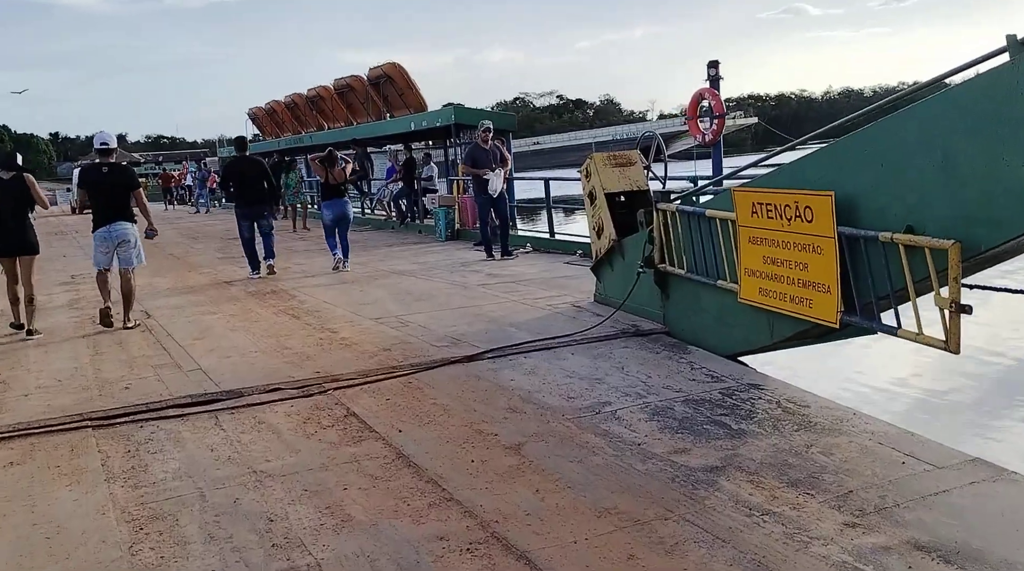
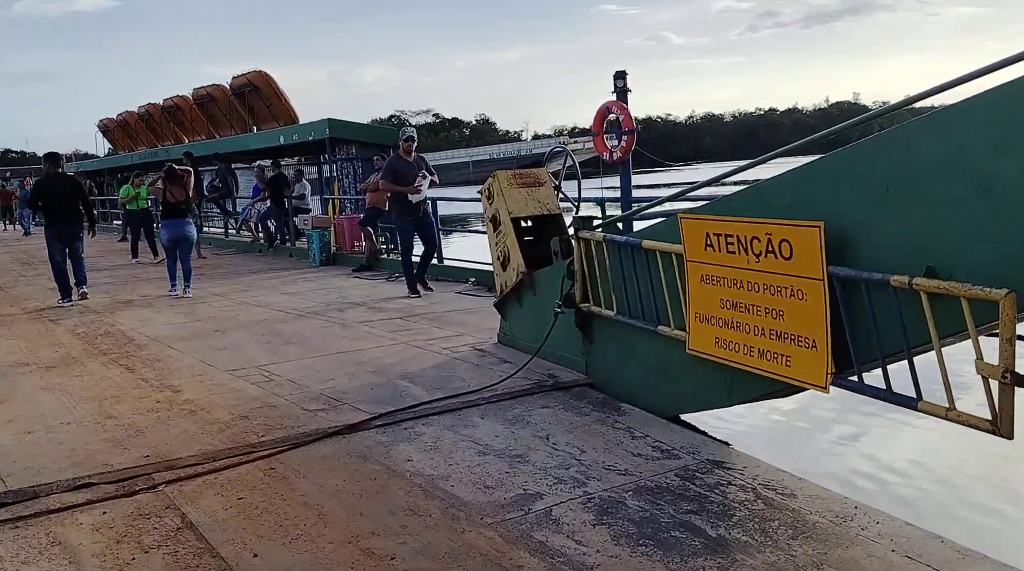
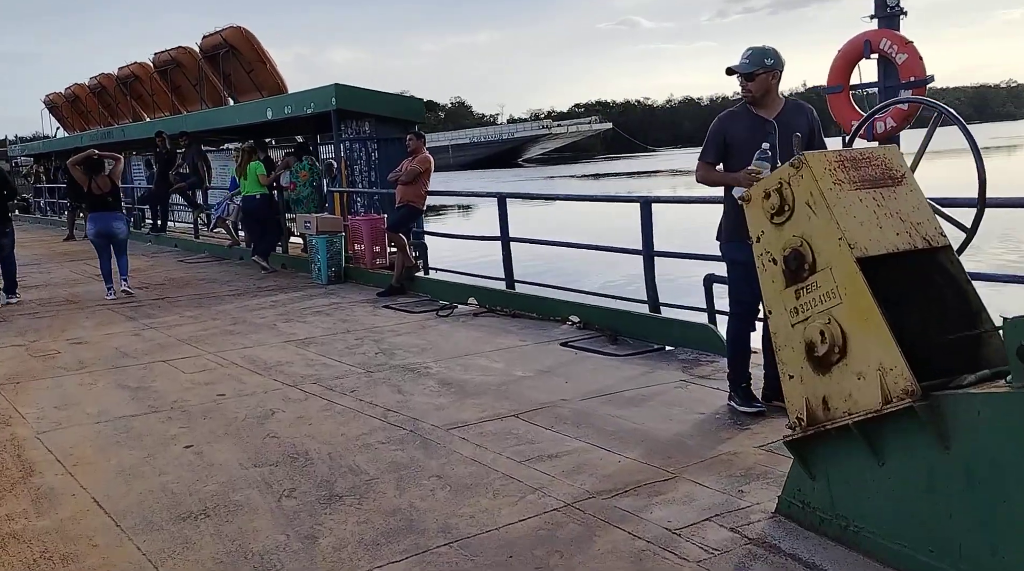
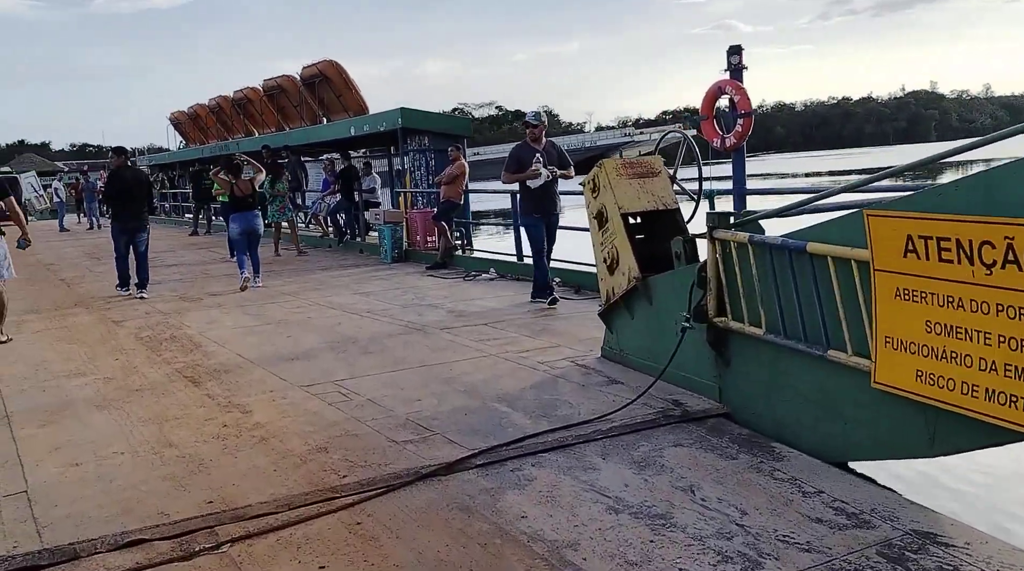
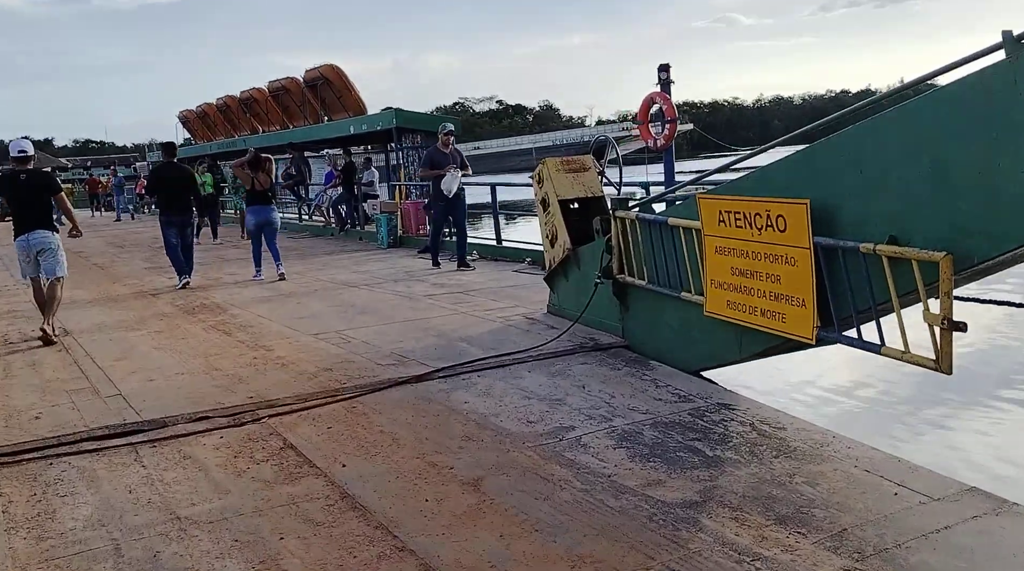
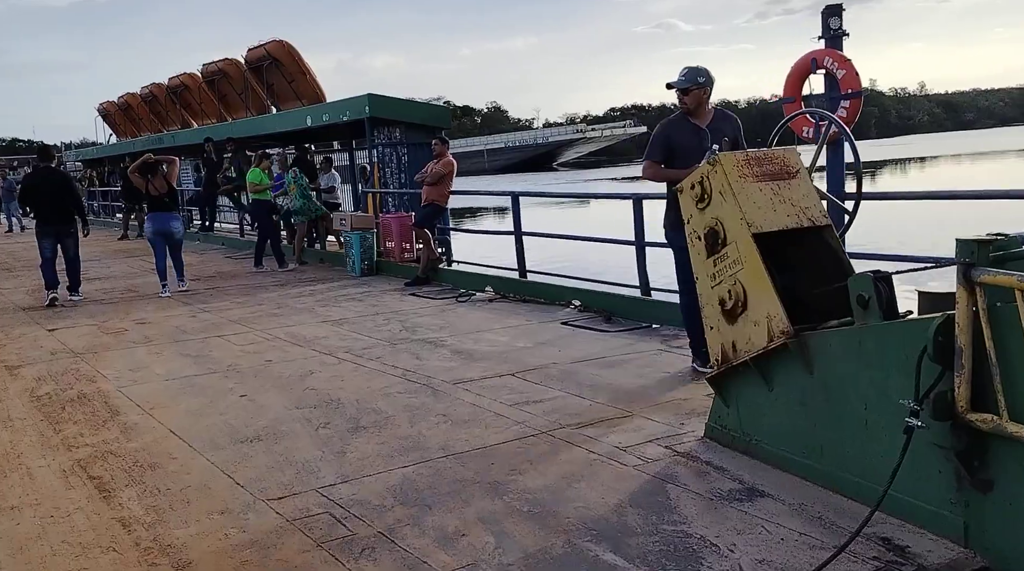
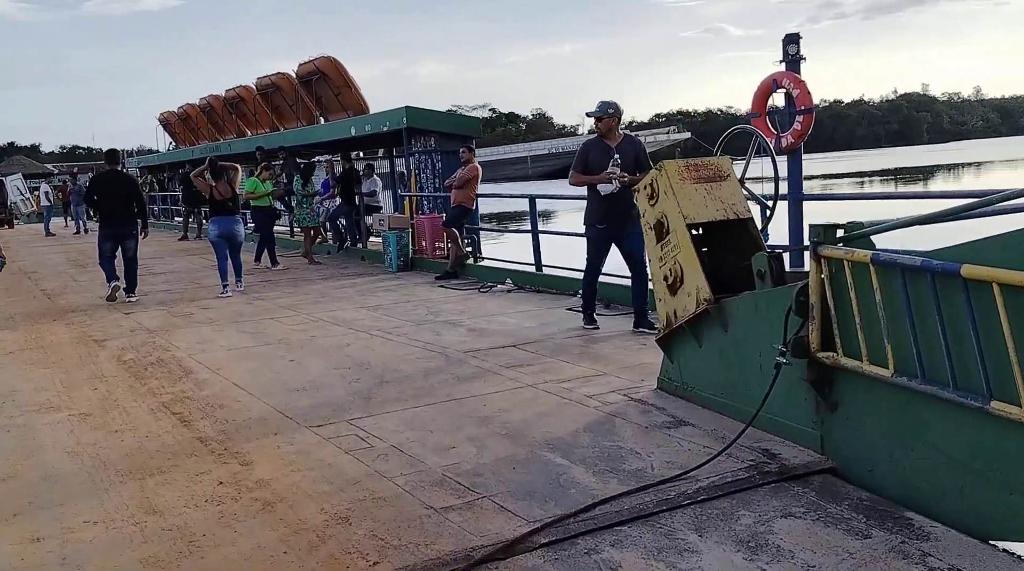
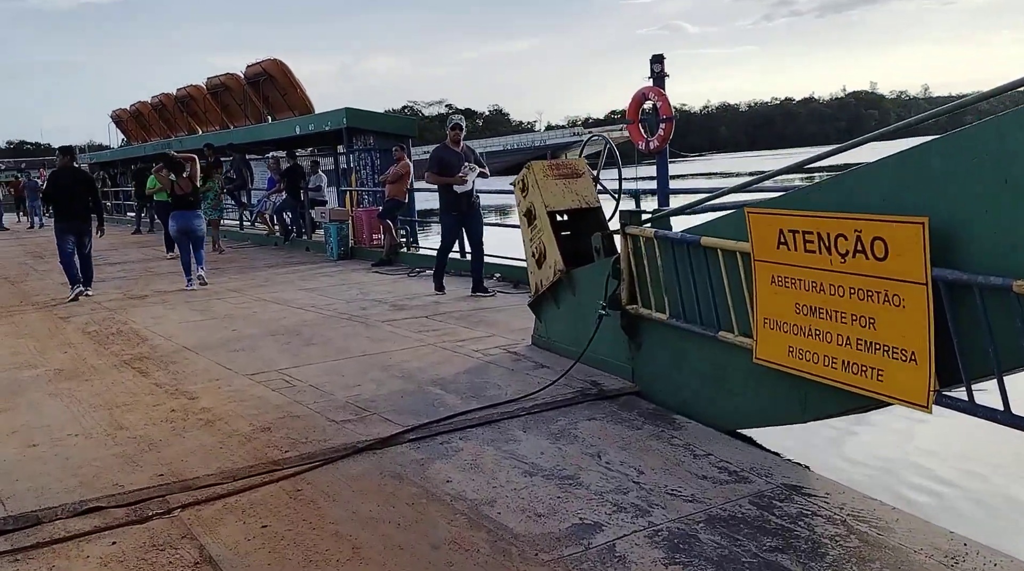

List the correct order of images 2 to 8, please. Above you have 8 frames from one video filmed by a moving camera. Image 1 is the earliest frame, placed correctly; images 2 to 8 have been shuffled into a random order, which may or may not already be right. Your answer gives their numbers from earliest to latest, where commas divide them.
5, 2, 8, 4, 7, 6, 3
